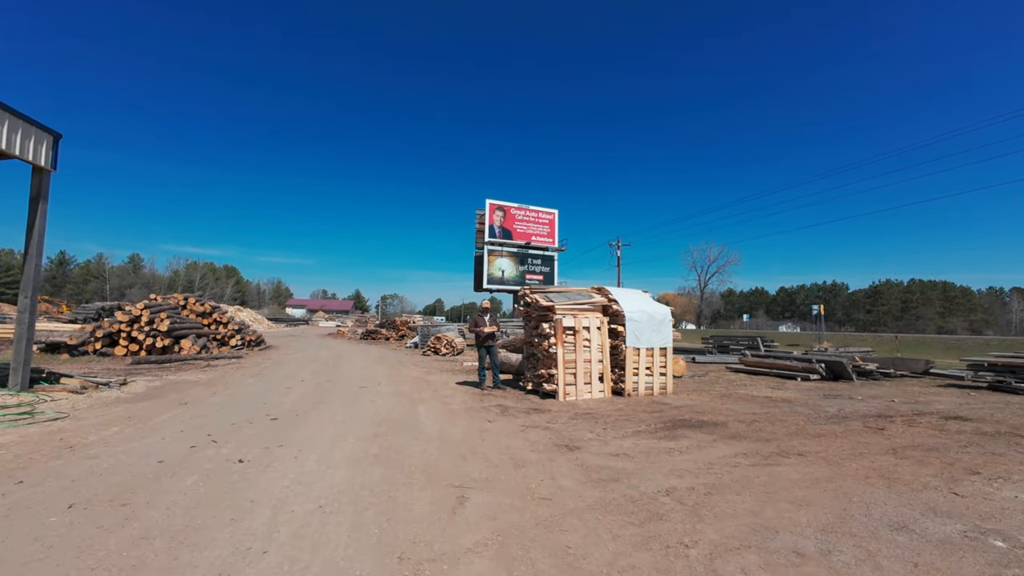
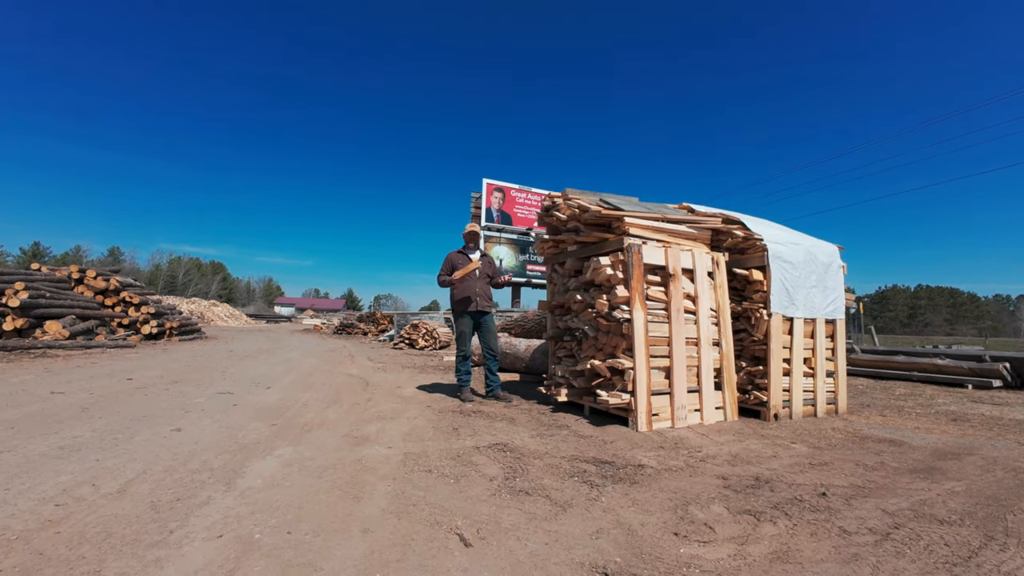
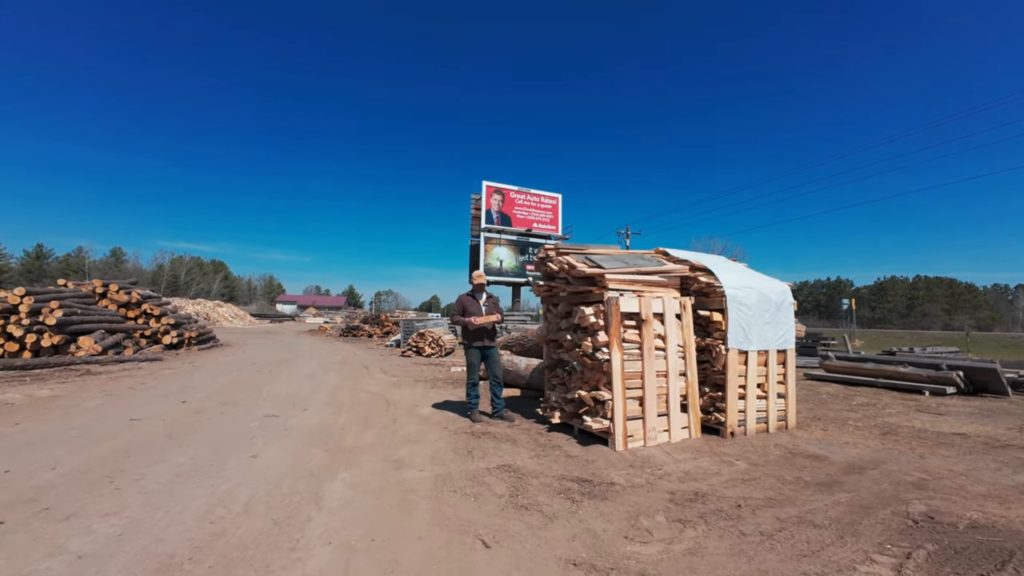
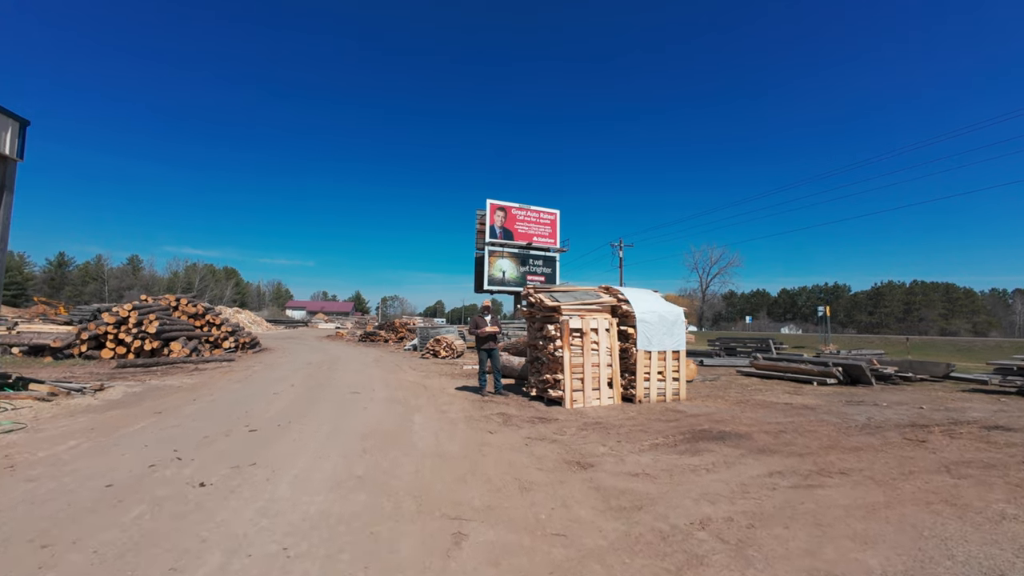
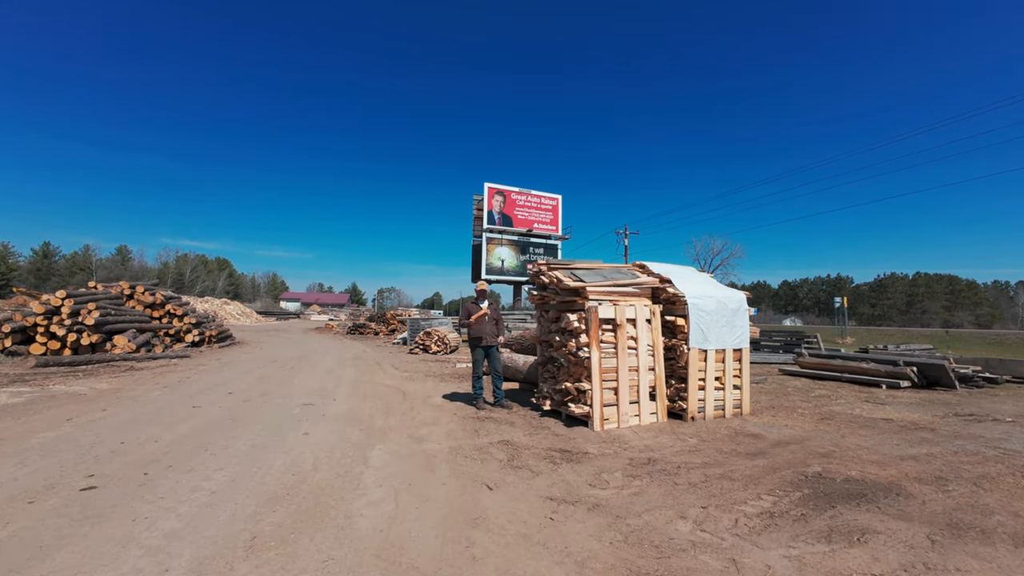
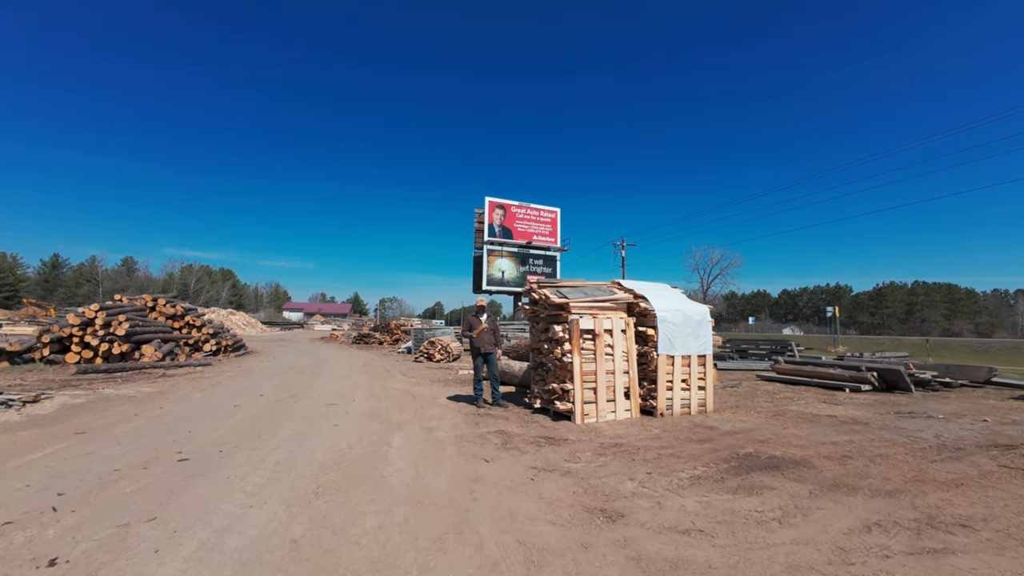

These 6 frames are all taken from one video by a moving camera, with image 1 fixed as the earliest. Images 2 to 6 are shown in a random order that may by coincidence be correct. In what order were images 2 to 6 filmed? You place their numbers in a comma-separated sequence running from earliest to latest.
4, 6, 5, 3, 2
